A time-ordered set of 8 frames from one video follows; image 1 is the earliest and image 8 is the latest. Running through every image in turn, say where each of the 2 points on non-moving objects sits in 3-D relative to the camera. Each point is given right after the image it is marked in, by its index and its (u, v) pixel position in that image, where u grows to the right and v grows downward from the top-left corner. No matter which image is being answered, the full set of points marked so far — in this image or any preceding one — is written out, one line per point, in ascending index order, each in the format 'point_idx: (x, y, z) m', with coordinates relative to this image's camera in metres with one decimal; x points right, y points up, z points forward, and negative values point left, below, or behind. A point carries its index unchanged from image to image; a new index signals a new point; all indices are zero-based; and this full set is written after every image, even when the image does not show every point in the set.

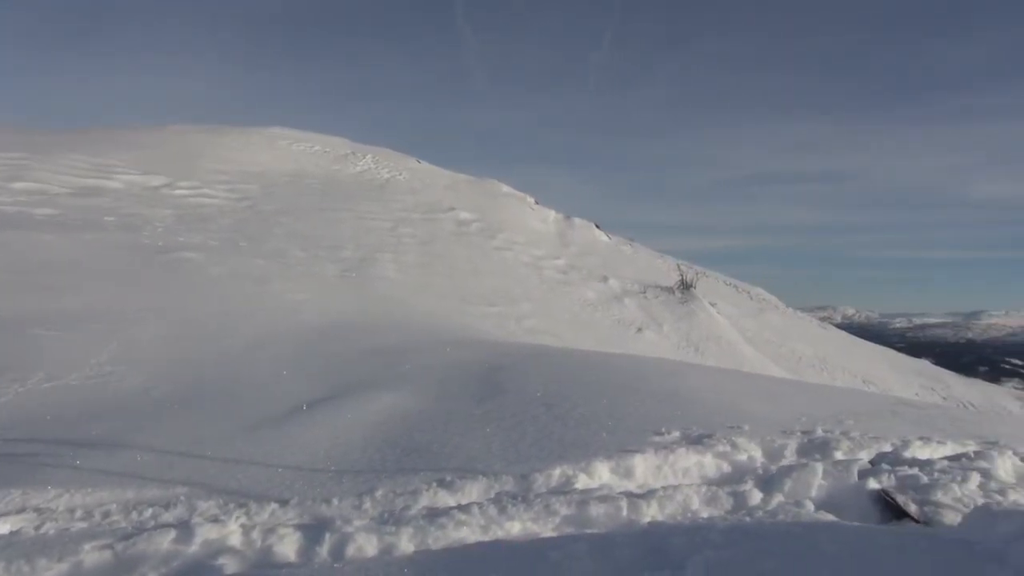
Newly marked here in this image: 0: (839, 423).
0: (+2.2, -0.9, +4.9) m
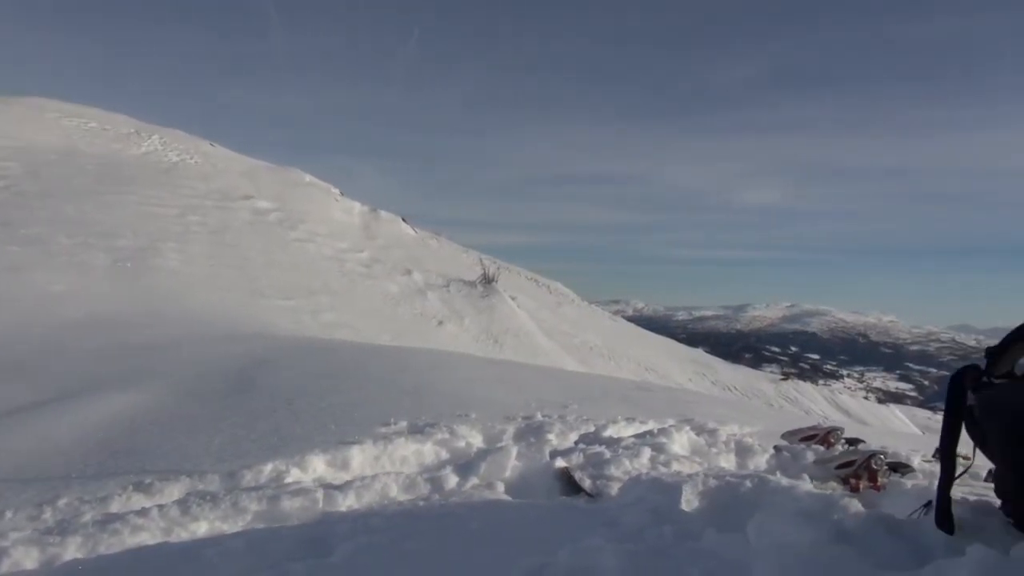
0: (+0.4, -0.8, +5.3) m
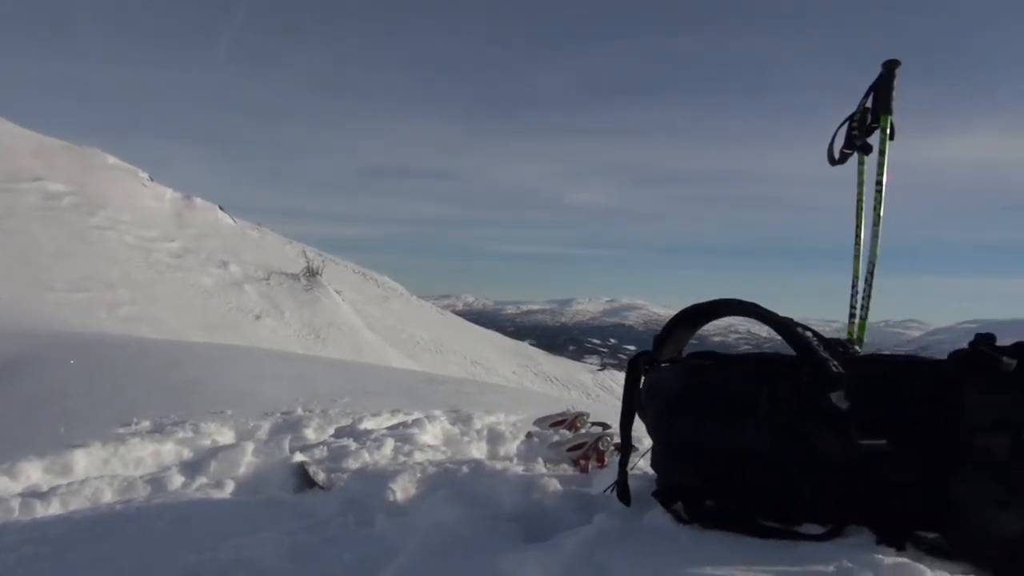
0: (-1.2, -0.8, +5.2) m
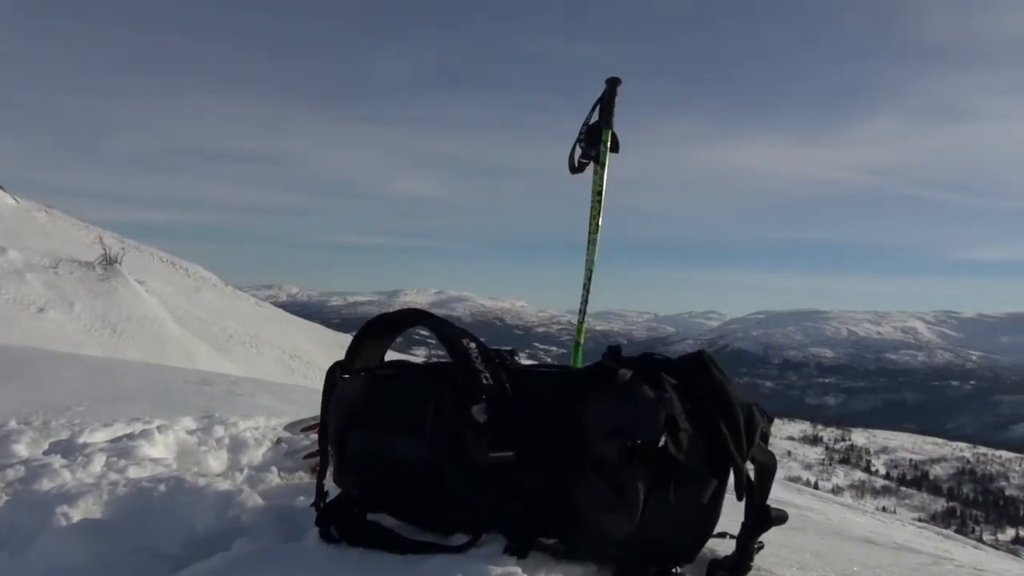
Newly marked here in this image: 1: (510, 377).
0: (-2.8, -0.8, +4.7) m
1: (0.0, -0.2, +1.9) m
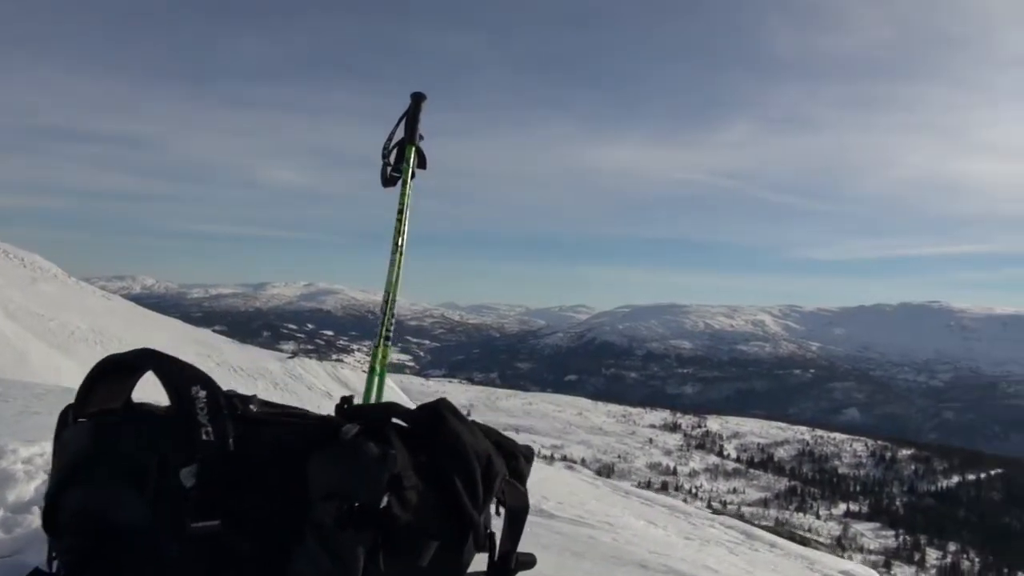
0: (-3.9, -0.9, +4.1) m
1: (-0.6, -0.3, +1.8) m
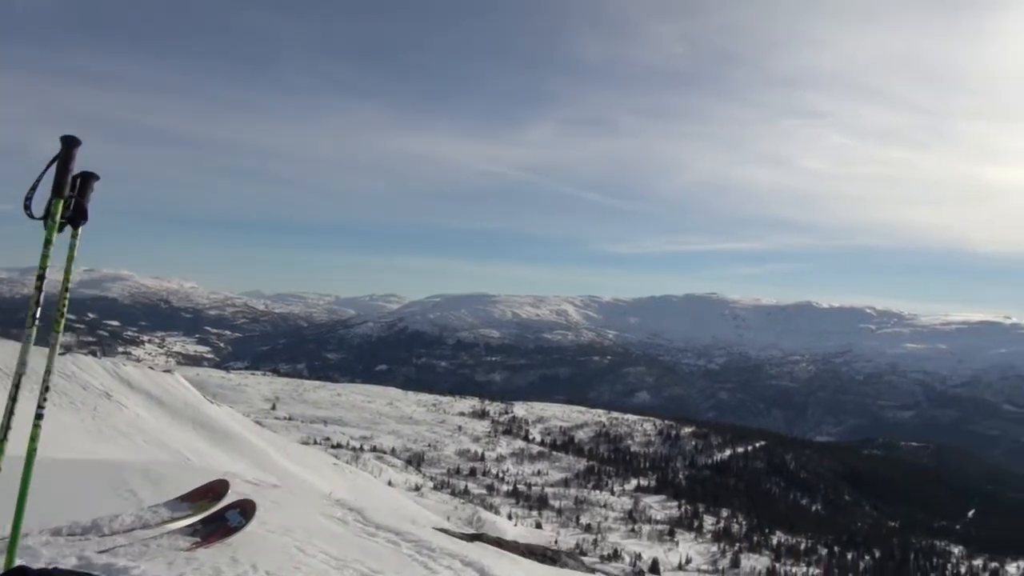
0: (-5.3, -1.1, +2.8) m
1: (-1.6, -0.7, +1.3) m
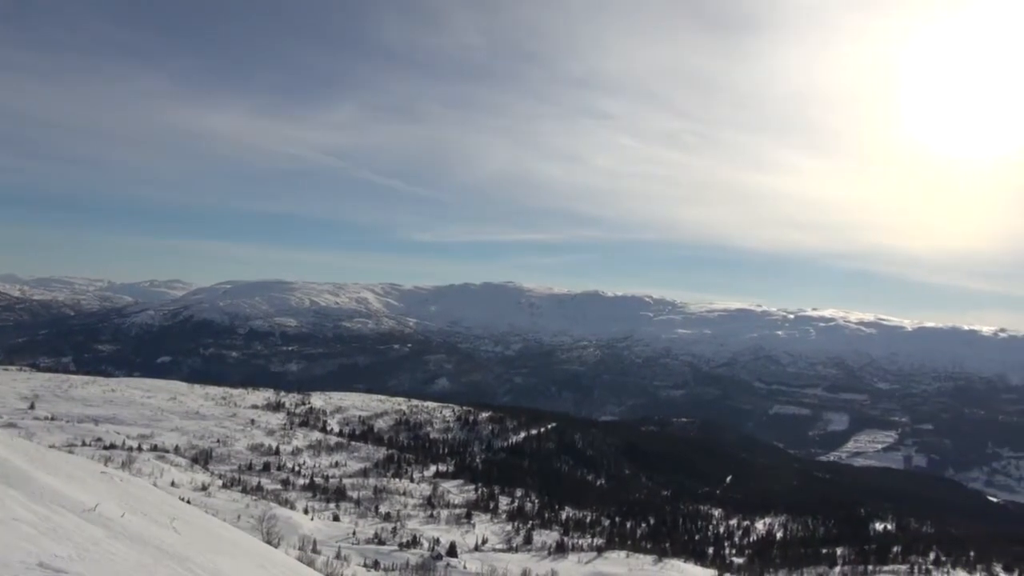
0: (-6.4, -1.6, +1.7) m
1: (-2.4, -1.1, +1.2) m
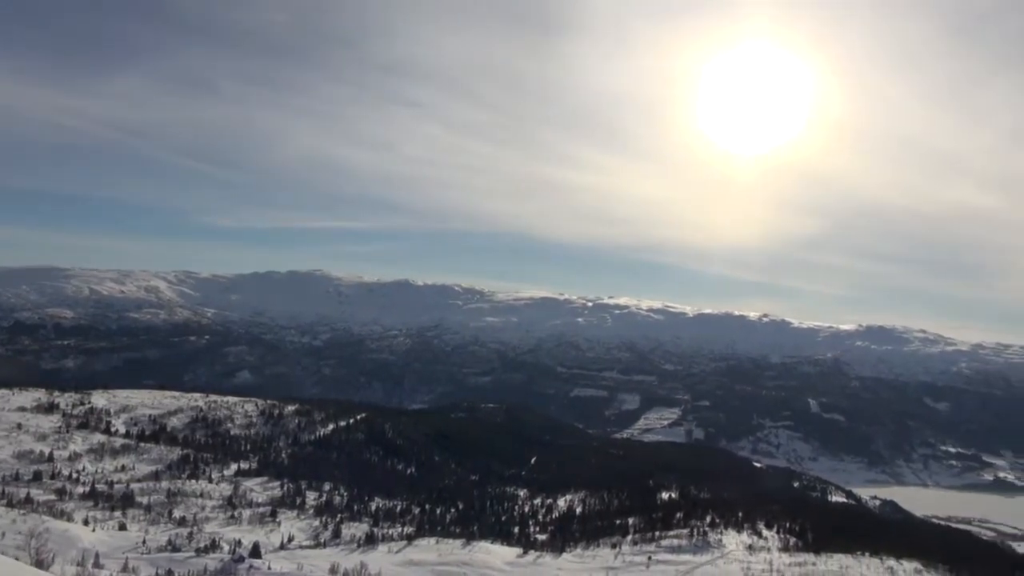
0: (-7.1, -2.1, +0.5) m
1: (-3.1, -1.7, +1.0) m
